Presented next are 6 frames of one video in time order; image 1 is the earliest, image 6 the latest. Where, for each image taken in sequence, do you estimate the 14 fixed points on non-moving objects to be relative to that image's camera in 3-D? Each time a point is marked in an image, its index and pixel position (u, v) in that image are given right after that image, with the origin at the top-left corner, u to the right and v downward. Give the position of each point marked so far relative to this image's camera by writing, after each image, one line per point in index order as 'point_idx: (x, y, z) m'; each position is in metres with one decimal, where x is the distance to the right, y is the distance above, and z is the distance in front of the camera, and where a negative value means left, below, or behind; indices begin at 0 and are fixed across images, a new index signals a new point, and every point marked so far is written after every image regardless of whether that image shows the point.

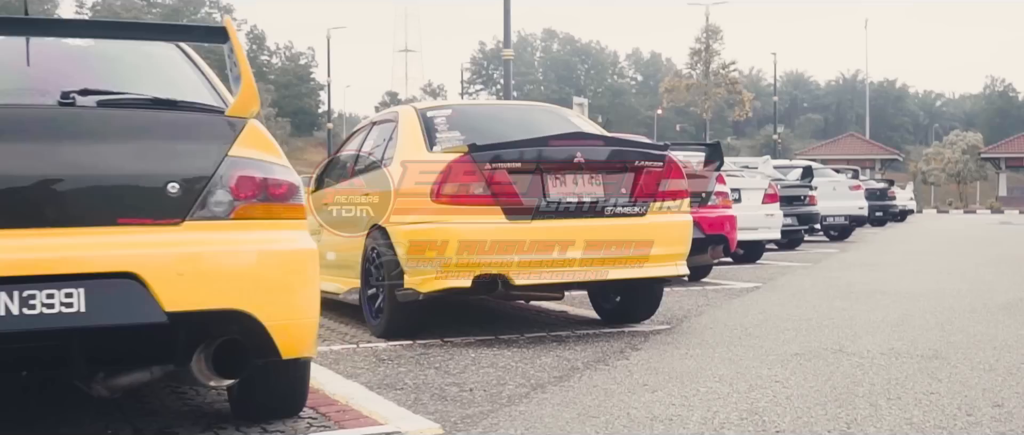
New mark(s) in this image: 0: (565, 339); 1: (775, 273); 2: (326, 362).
0: (+0.3, -0.6, +6.3) m
1: (+2.4, -0.5, +11.8) m
2: (-0.8, -0.6, +5.6) m
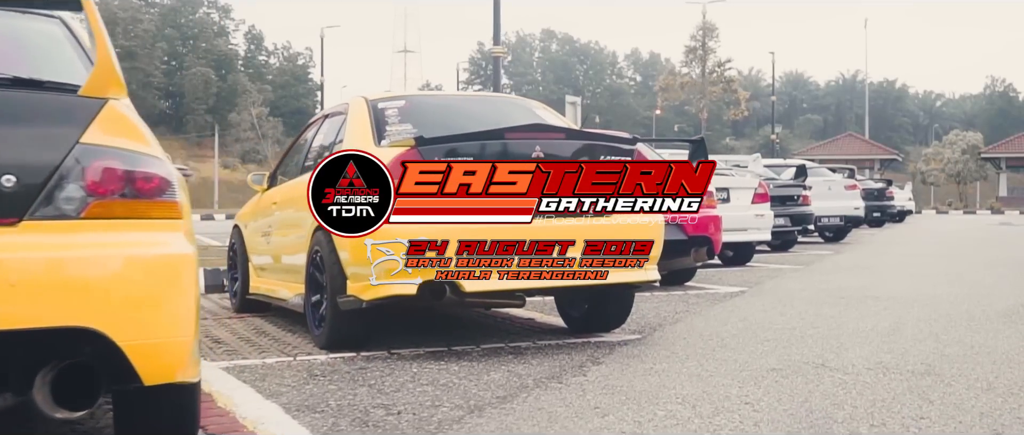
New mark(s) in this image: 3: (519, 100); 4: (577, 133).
0: (+0.1, -0.6, +5.8) m
1: (+2.2, -0.5, +11.3) m
2: (-1.0, -0.6, +5.0) m
3: (0.0, +0.6, +6.8) m
4: (+0.3, +0.4, +5.8) m
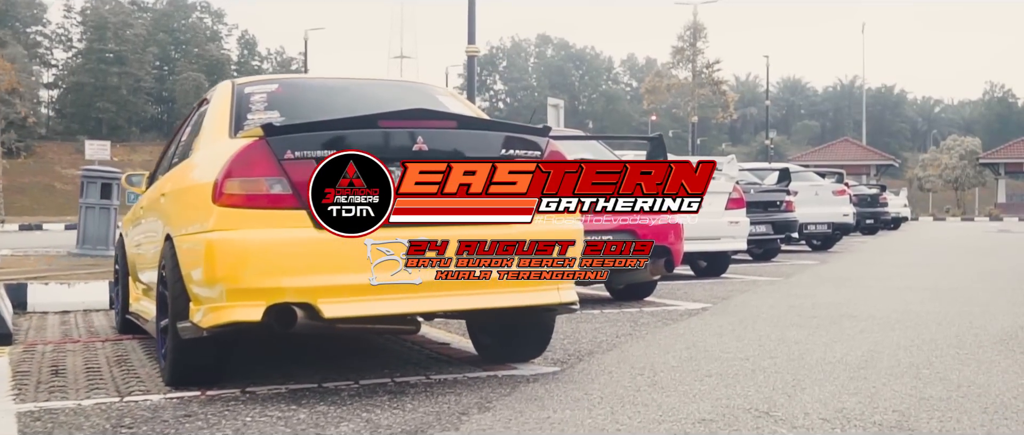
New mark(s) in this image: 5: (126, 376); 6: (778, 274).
0: (-0.4, -0.6, +4.7) m
1: (+1.8, -0.6, +10.2) m
2: (-1.5, -0.7, +3.9) m
3: (-0.4, +0.6, +5.7) m
4: (-0.2, +0.4, +4.7) m
5: (-1.6, -0.7, +5.3) m
6: (+2.6, -0.6, +12.6) m
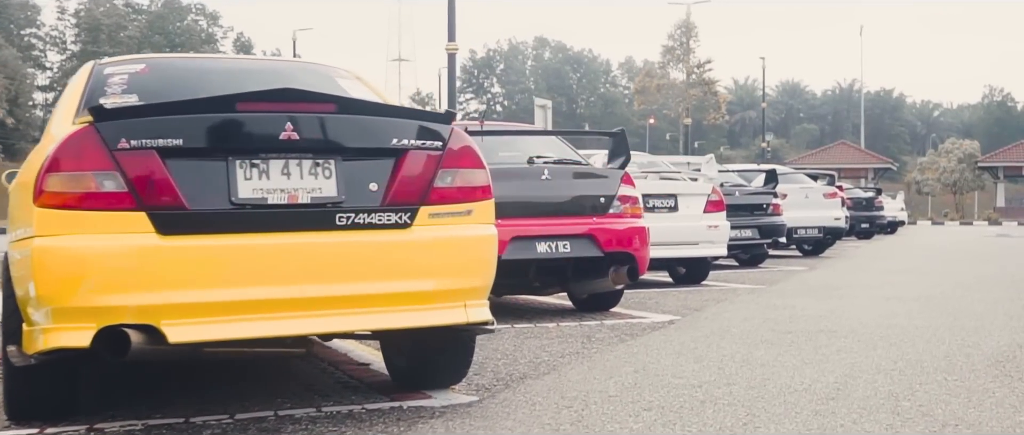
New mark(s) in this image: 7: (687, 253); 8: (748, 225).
0: (-0.7, -0.6, +3.9) m
1: (+1.4, -0.6, +9.4) m
2: (-1.8, -0.7, +3.2) m
3: (-0.7, +0.6, +5.0) m
4: (-0.5, +0.4, +4.0) m
5: (-1.9, -0.7, +4.6) m
6: (+2.3, -0.6, +11.8) m
7: (+1.5, -0.3, +10.7) m
8: (+2.6, -0.1, +14.2) m
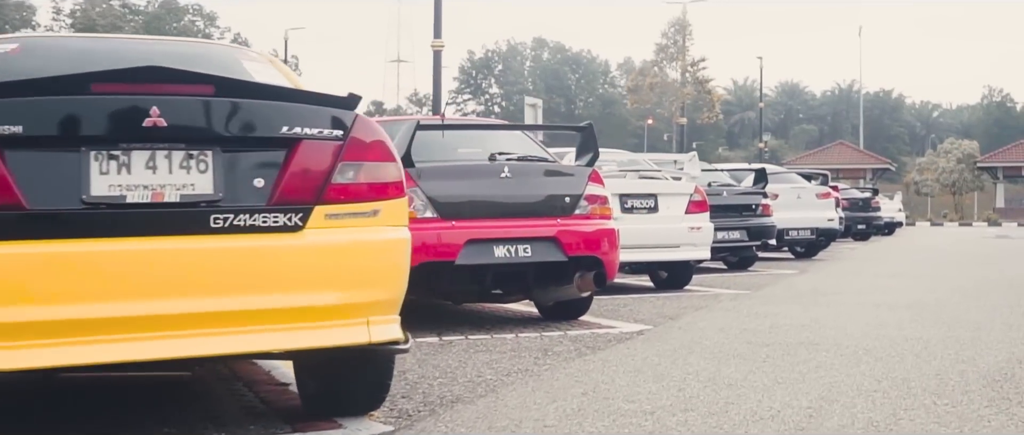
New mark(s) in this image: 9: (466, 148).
0: (-0.9, -0.6, +3.3) m
1: (+1.2, -0.6, +8.8) m
2: (-2.0, -0.7, +2.6) m
3: (-1.0, +0.6, +4.4) m
4: (-0.7, +0.3, +3.4) m
5: (-2.1, -0.7, +4.0) m
6: (+2.1, -0.6, +11.2) m
7: (+1.2, -0.3, +10.1) m
8: (+2.4, -0.1, +13.6) m
9: (-0.3, +0.4, +7.5) m
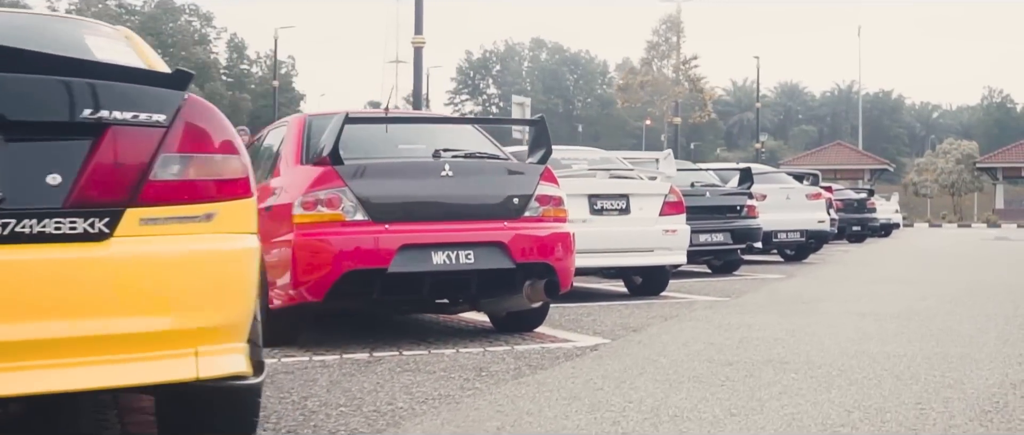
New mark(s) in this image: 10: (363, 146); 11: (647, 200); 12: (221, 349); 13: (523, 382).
0: (-1.2, -0.7, +2.7) m
1: (+0.9, -0.6, +8.2) m
2: (-2.3, -0.7, +1.9) m
3: (-1.3, +0.6, +3.7) m
4: (-1.0, +0.3, +2.7) m
5: (-2.4, -0.7, +3.3) m
6: (+1.8, -0.6, +10.6) m
7: (+0.9, -0.3, +9.5) m
8: (+2.1, -0.1, +12.9) m
9: (-0.6, +0.4, +6.8) m
10: (-0.8, +0.4, +6.7) m
11: (+1.0, +0.1, +9.6) m
12: (-0.7, -0.3, +3.0) m
13: (0.0, -0.6, +4.9) m
